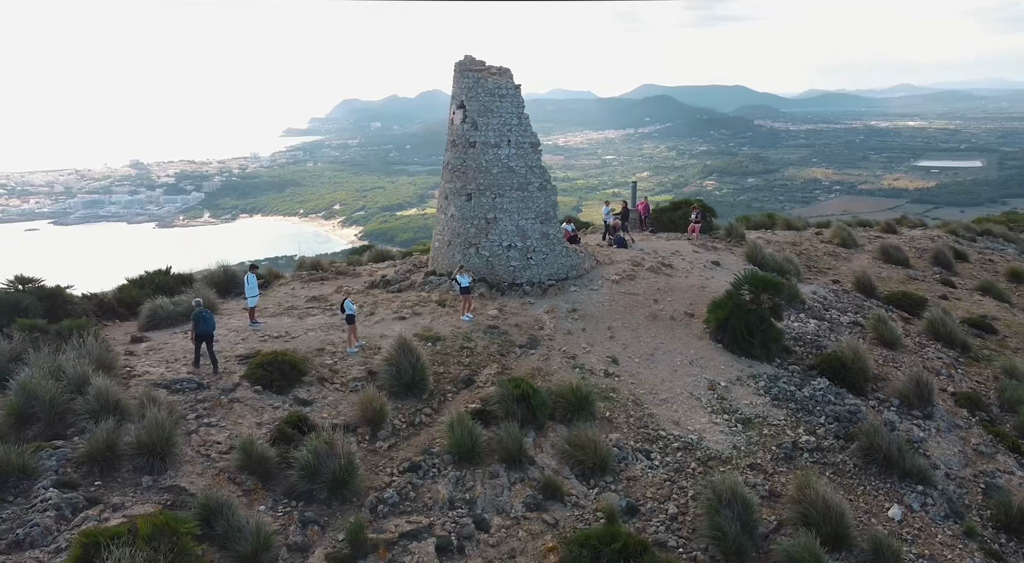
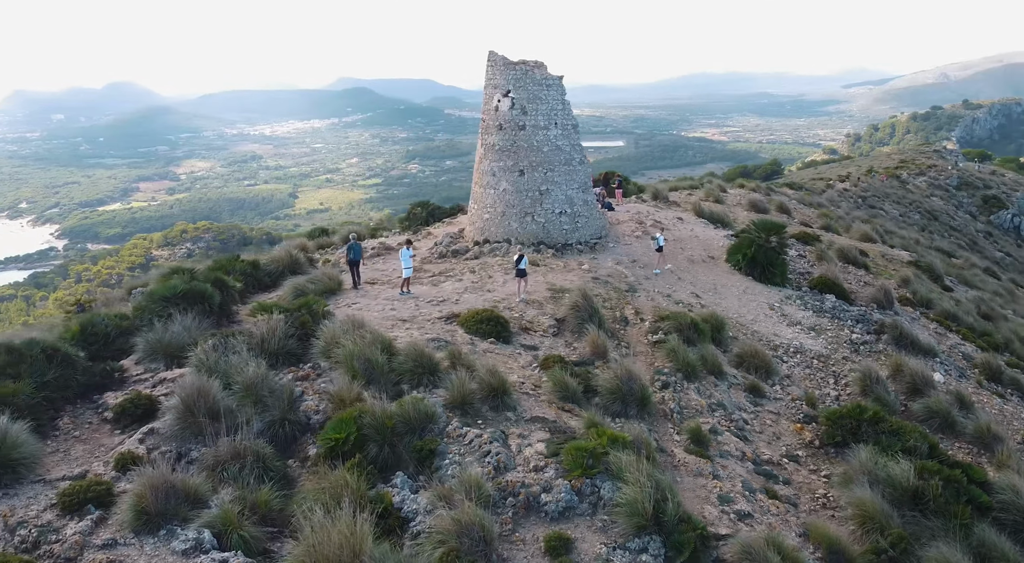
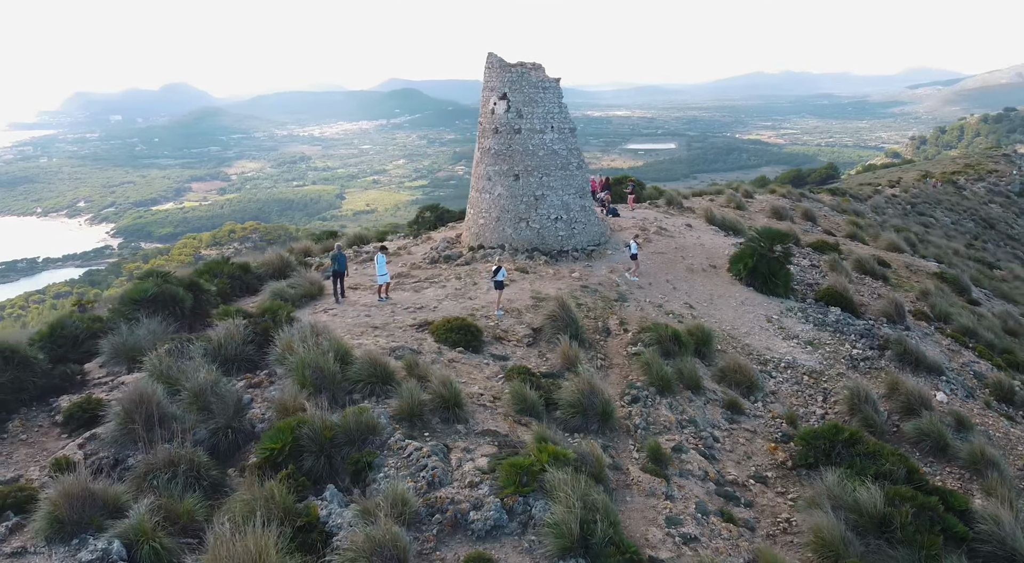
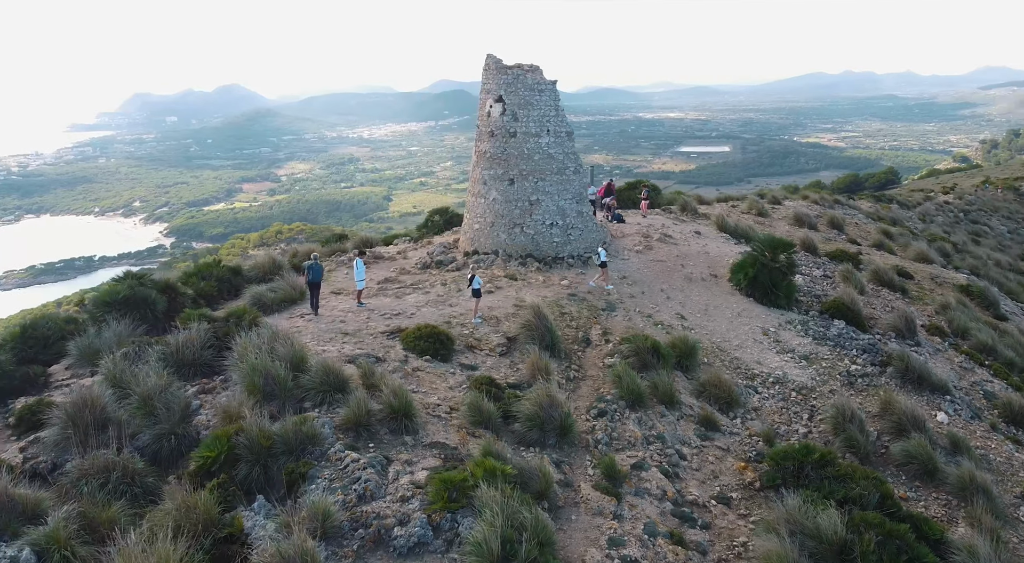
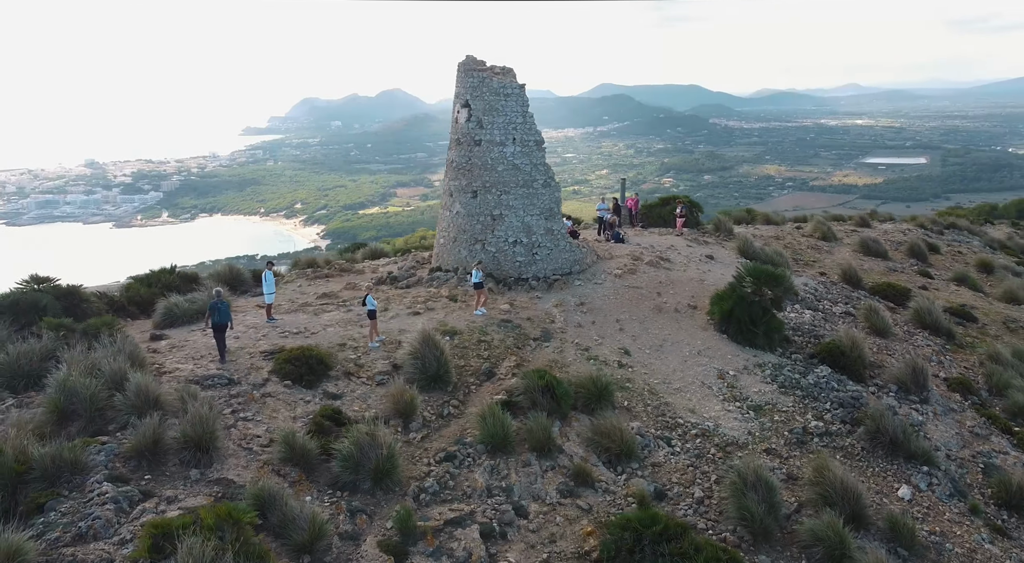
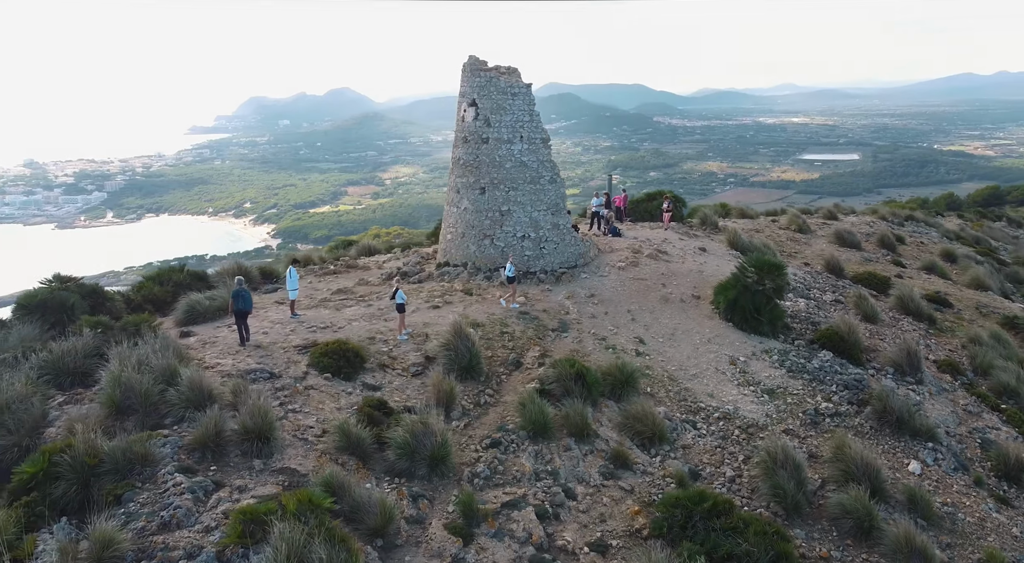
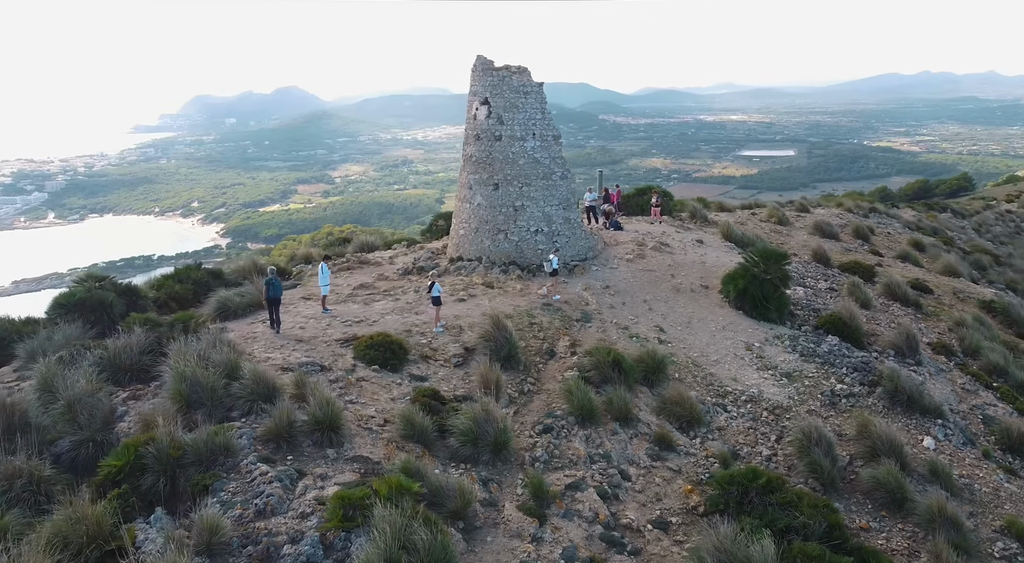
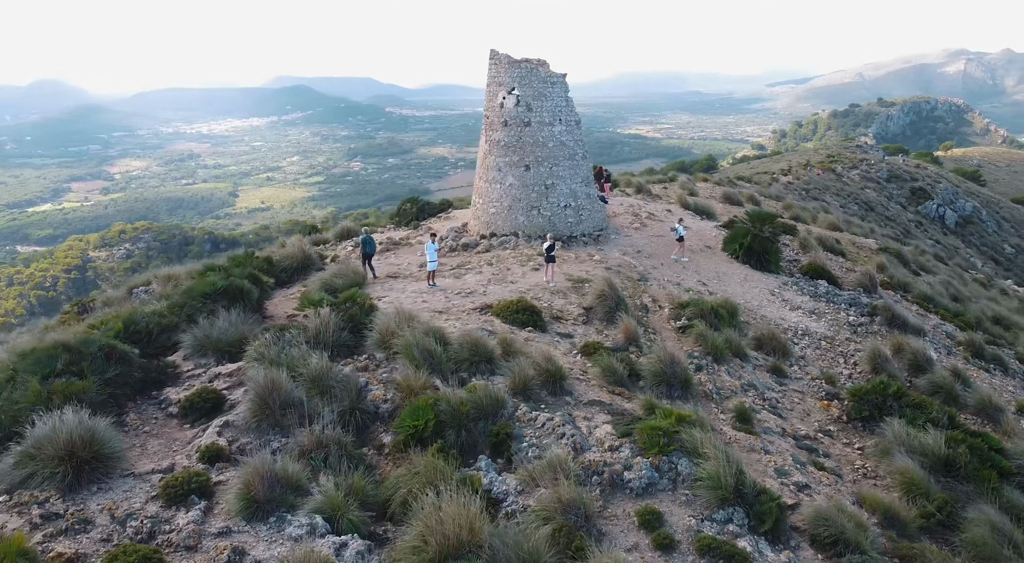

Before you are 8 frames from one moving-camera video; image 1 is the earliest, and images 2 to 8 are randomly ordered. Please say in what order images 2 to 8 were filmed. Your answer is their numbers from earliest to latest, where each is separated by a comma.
5, 6, 7, 4, 3, 2, 8
